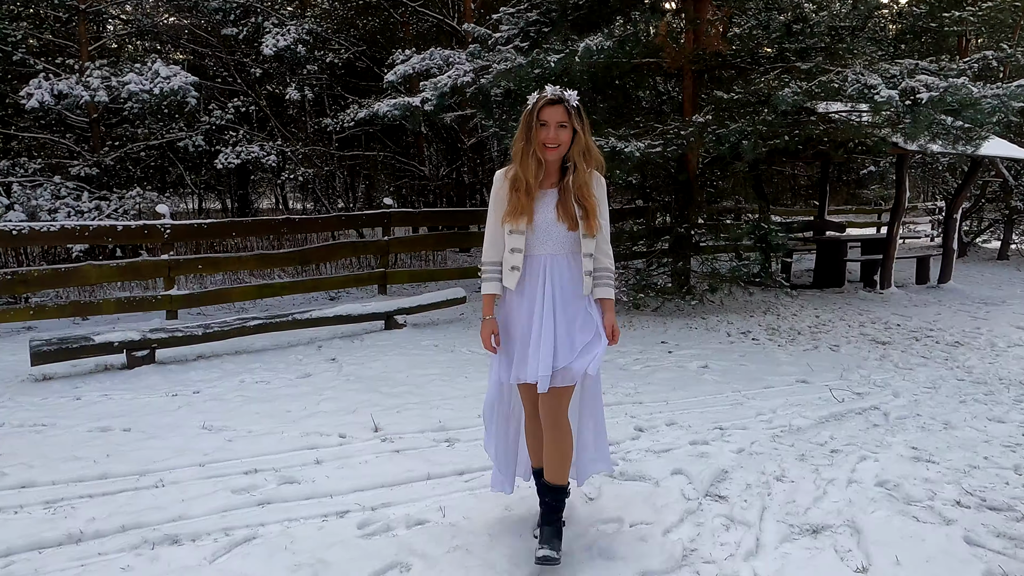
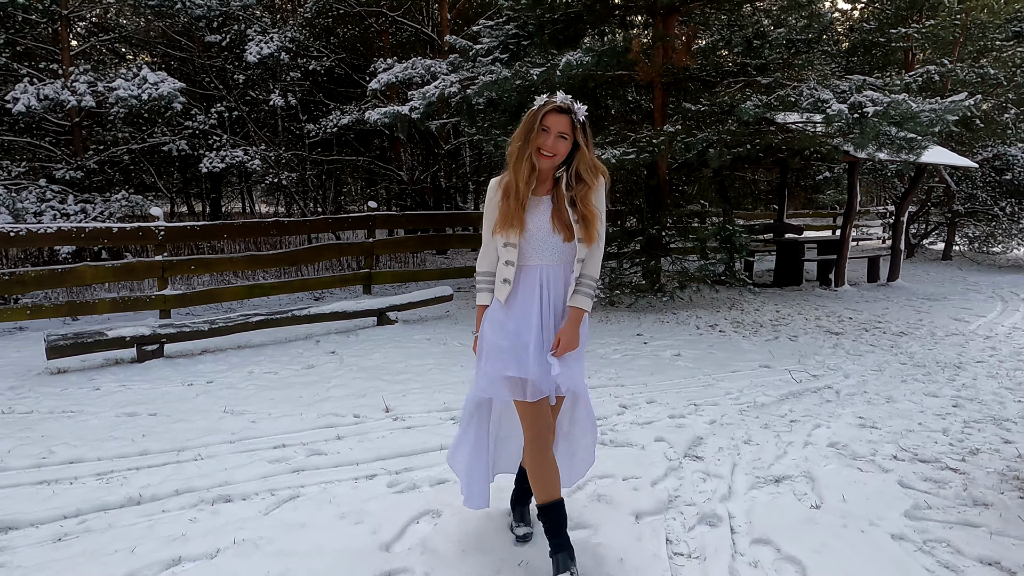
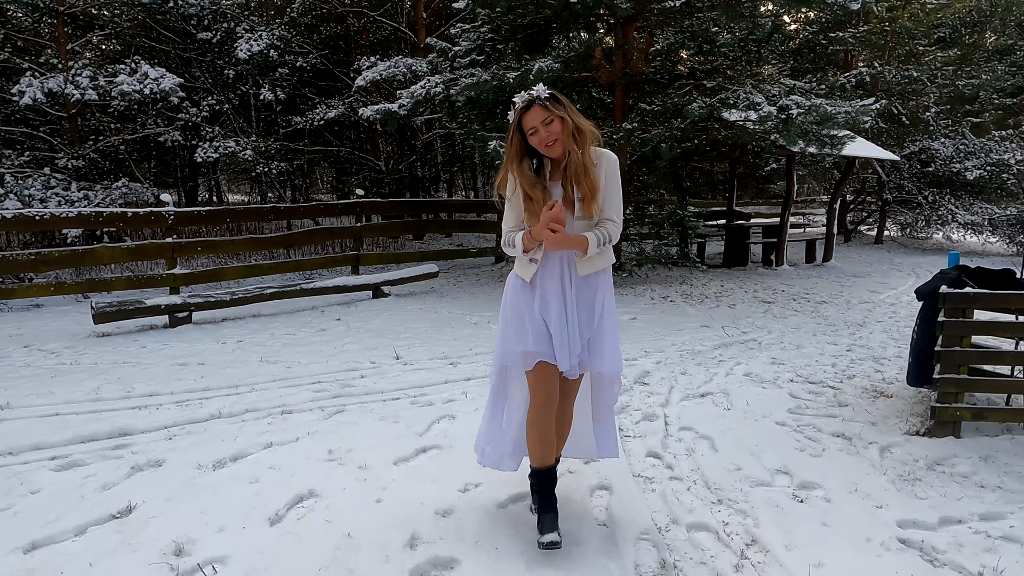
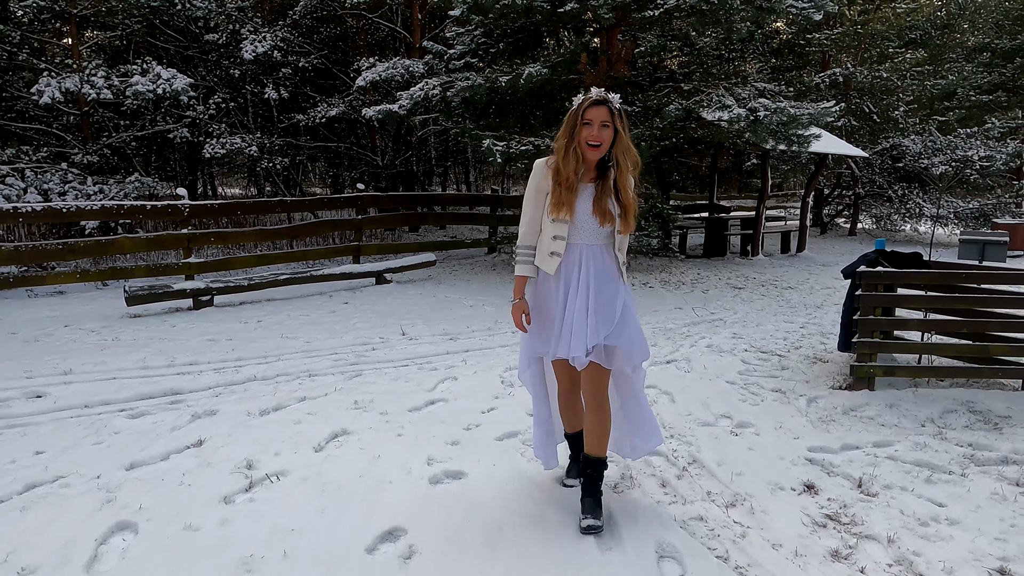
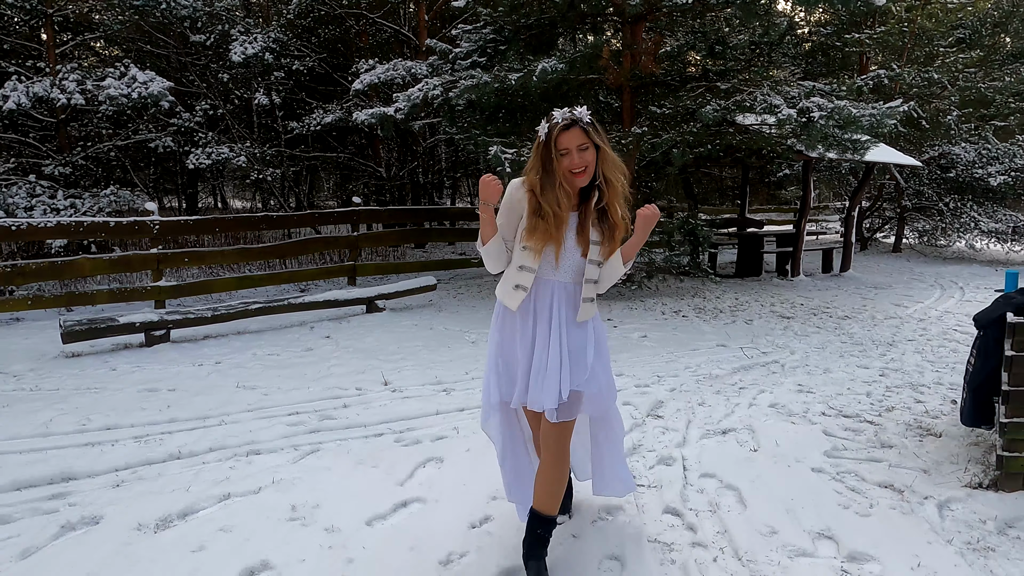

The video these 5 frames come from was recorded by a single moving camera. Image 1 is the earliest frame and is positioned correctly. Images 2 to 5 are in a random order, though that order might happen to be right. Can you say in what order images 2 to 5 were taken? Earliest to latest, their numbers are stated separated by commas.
2, 5, 3, 4
